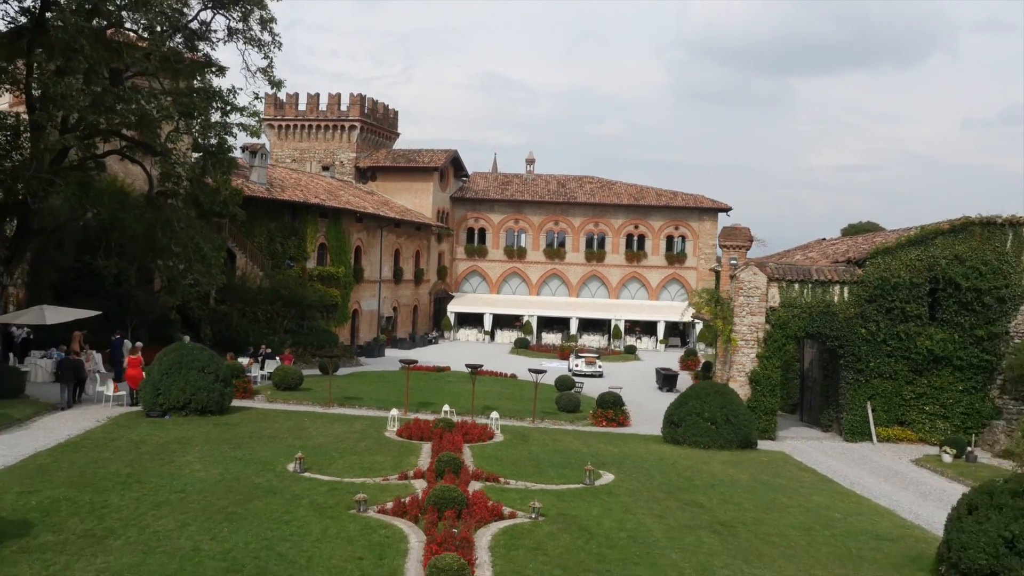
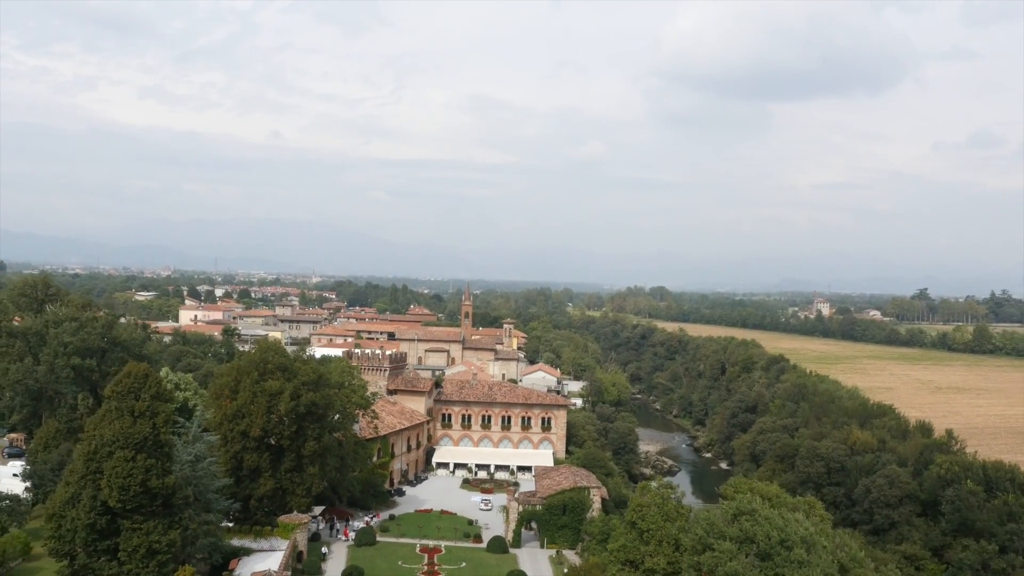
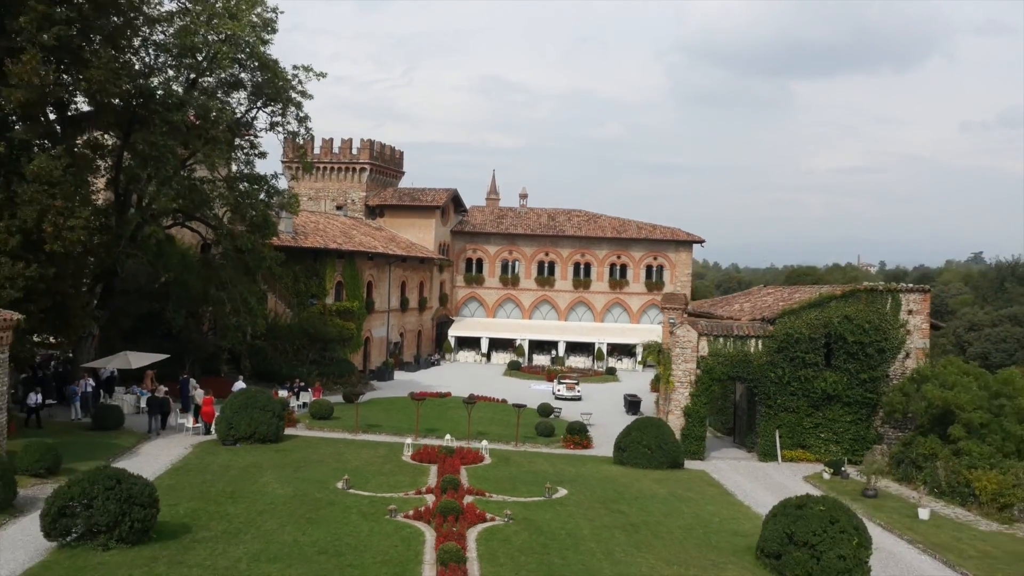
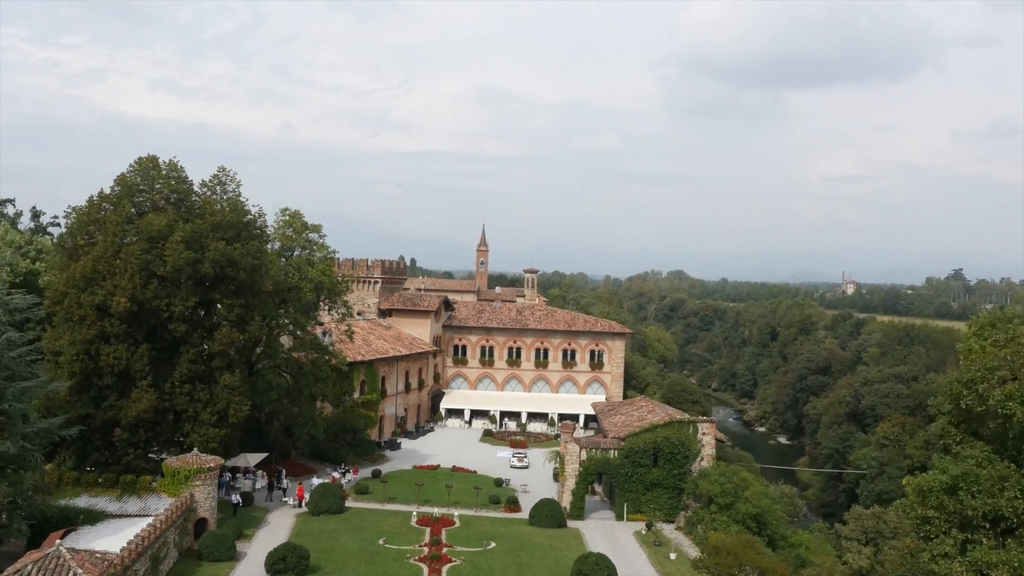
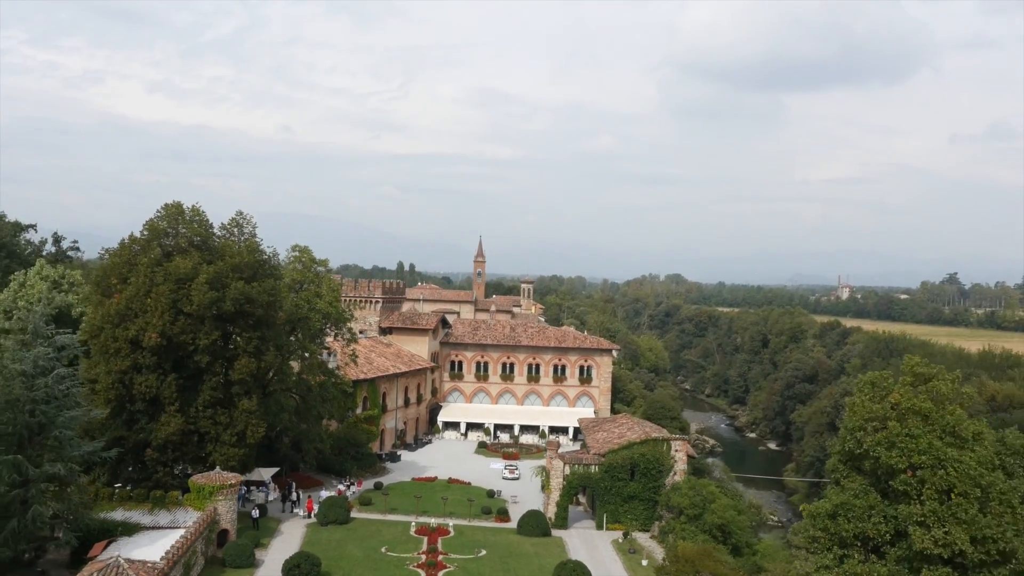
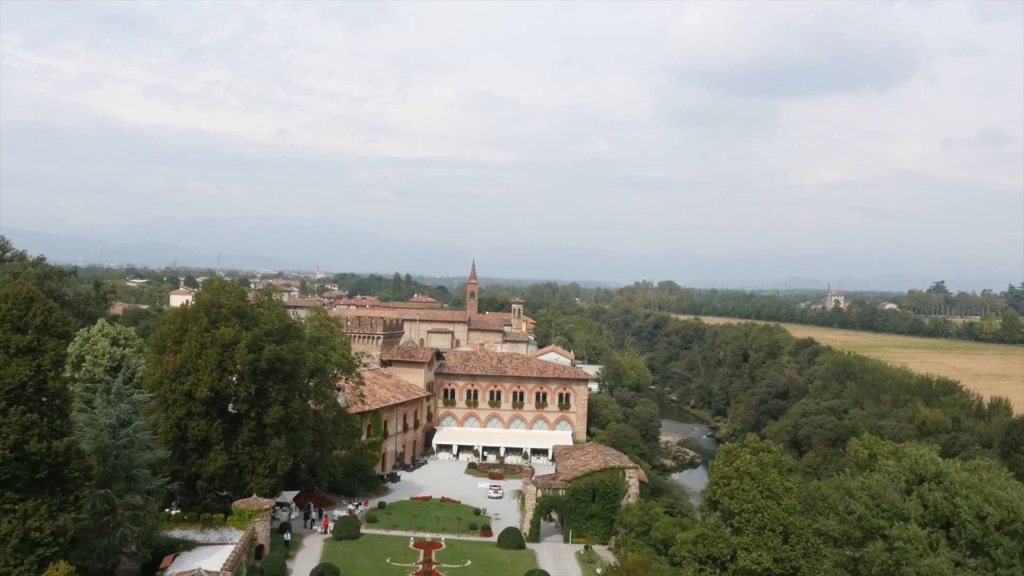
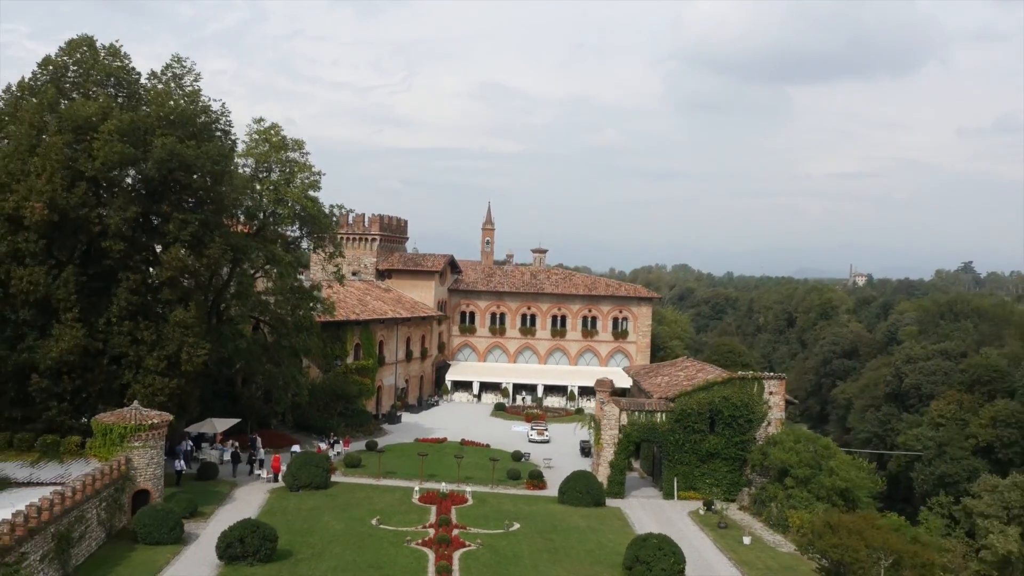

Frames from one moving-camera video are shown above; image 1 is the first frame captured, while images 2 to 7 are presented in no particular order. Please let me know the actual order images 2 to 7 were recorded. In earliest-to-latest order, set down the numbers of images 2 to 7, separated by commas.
3, 7, 4, 5, 6, 2
